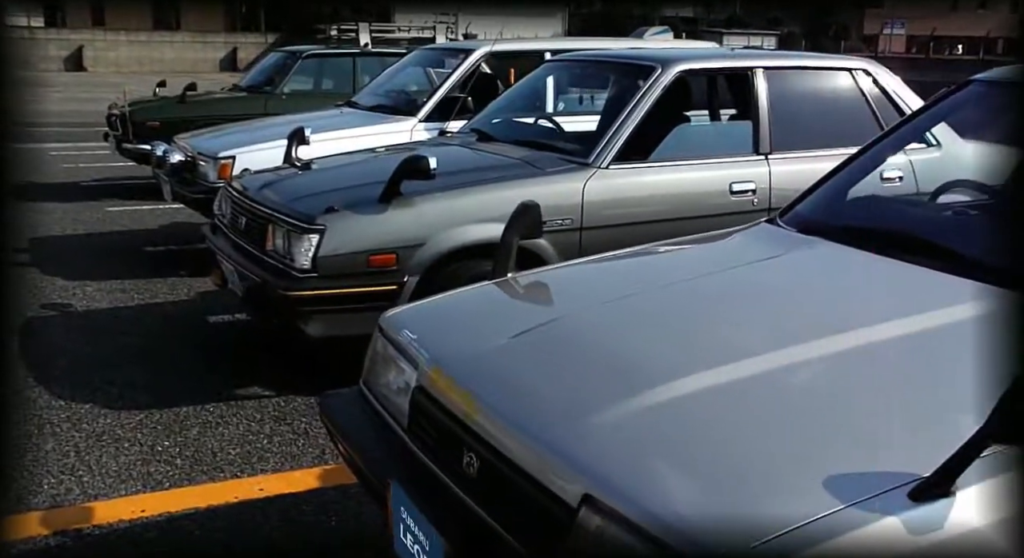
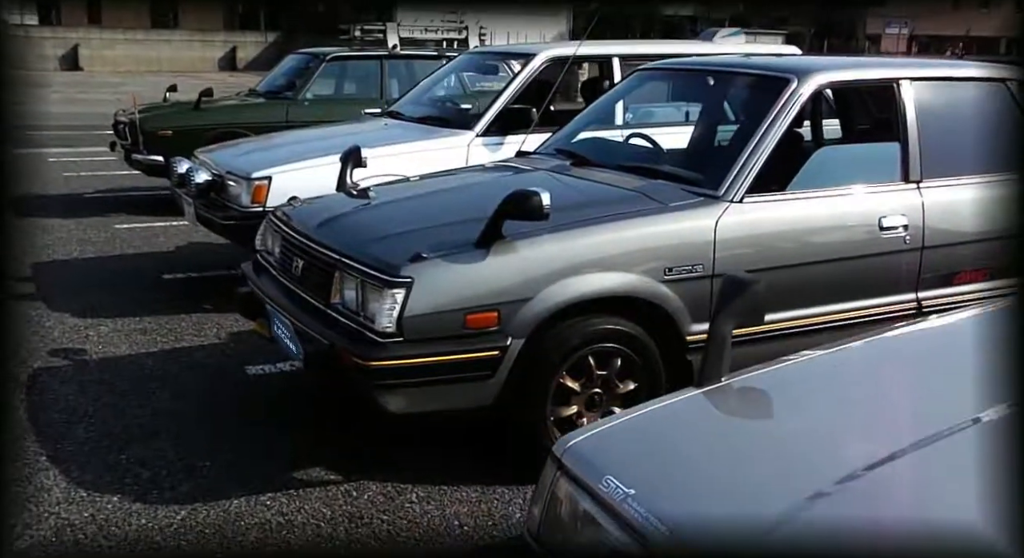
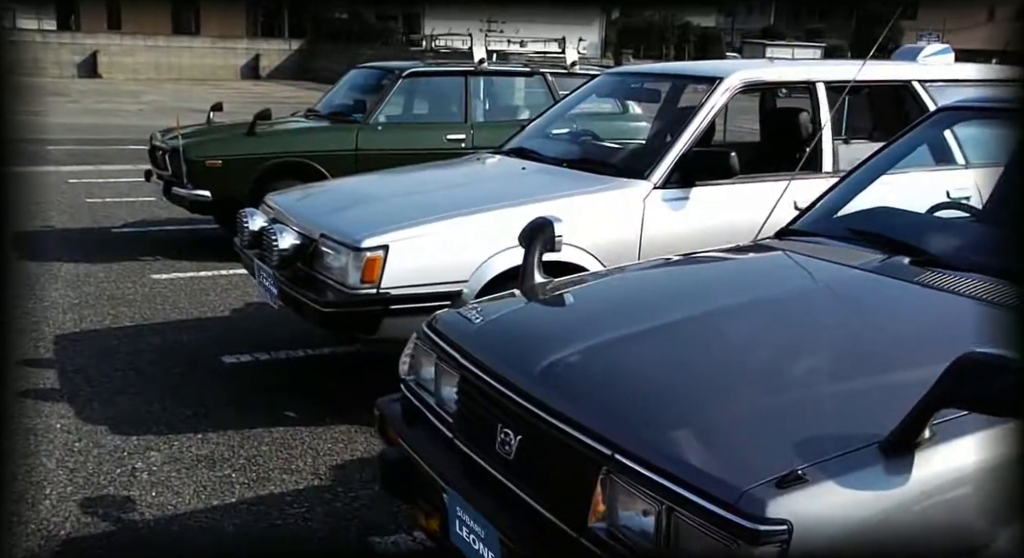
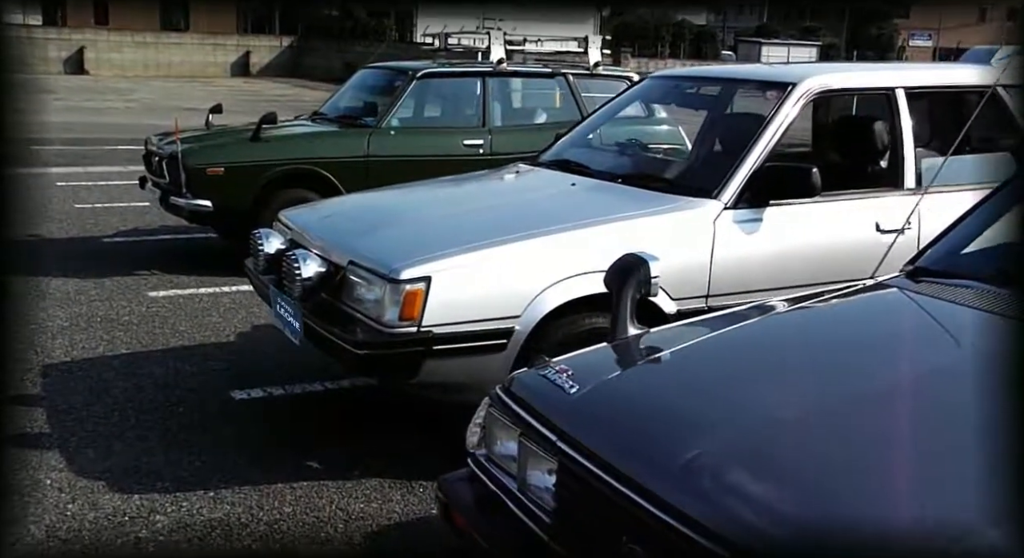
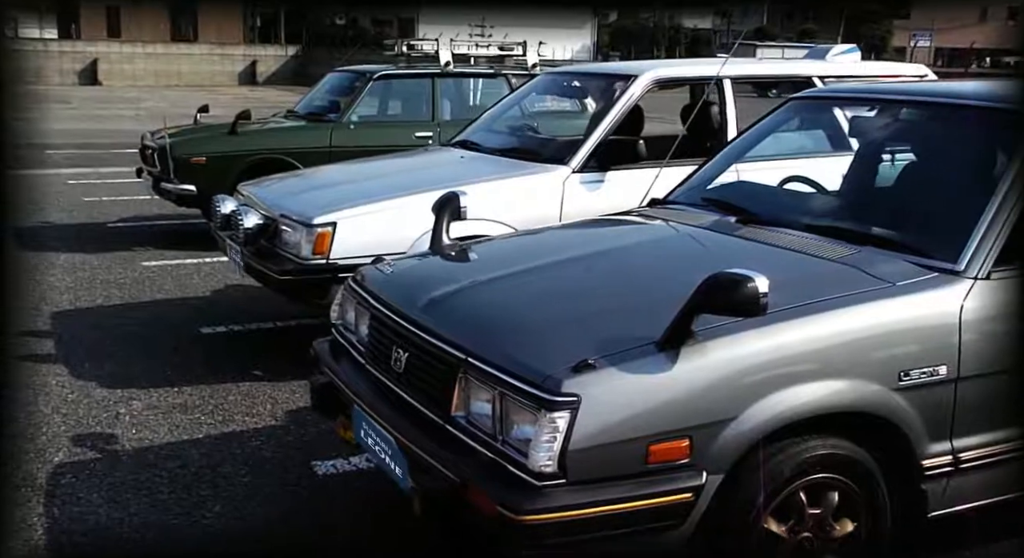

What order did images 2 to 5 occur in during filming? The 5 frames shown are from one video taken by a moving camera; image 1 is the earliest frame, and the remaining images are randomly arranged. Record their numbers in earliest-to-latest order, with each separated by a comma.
2, 5, 3, 4
